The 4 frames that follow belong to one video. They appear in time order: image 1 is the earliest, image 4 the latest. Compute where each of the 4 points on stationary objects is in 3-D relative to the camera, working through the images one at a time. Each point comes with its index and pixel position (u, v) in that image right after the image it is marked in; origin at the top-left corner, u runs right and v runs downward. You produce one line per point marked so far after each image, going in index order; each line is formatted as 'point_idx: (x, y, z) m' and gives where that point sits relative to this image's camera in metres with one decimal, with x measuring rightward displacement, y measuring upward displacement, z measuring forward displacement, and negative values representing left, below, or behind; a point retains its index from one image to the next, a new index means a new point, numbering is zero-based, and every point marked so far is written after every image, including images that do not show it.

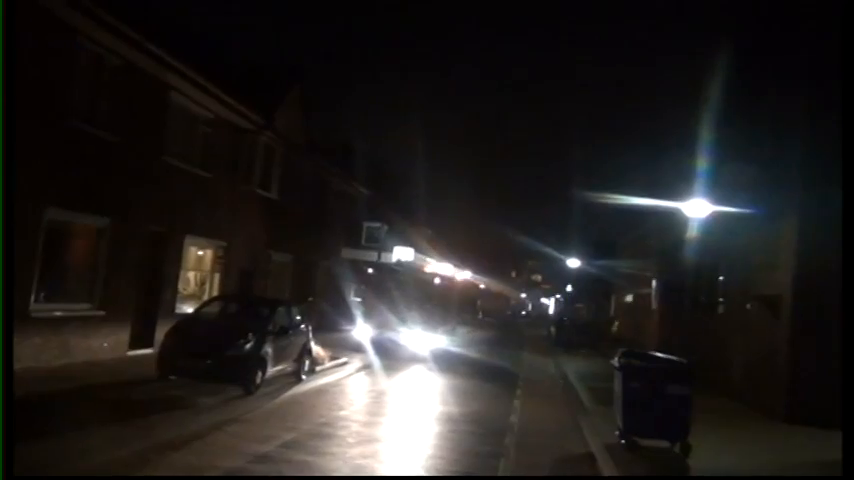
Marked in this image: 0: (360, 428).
0: (-1.1, -2.9, +16.6) m
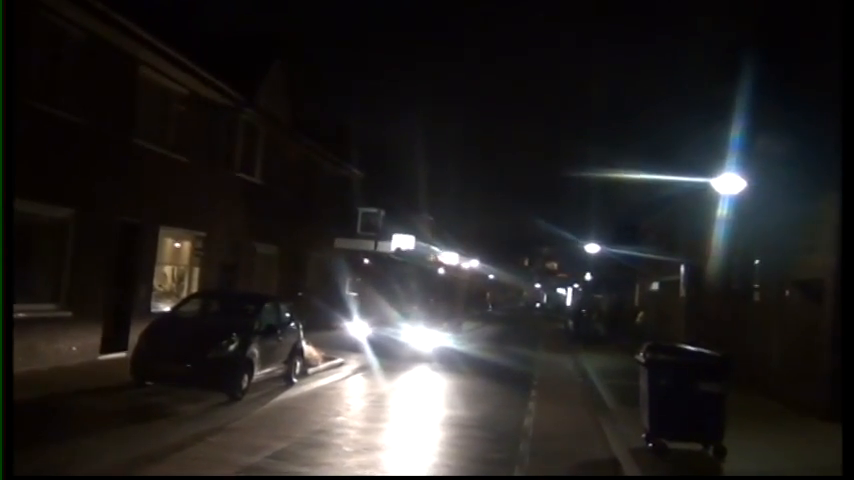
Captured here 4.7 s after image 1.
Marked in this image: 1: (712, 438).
0: (-1.0, -2.8, +14.8) m
1: (+3.6, -2.5, +13.4) m
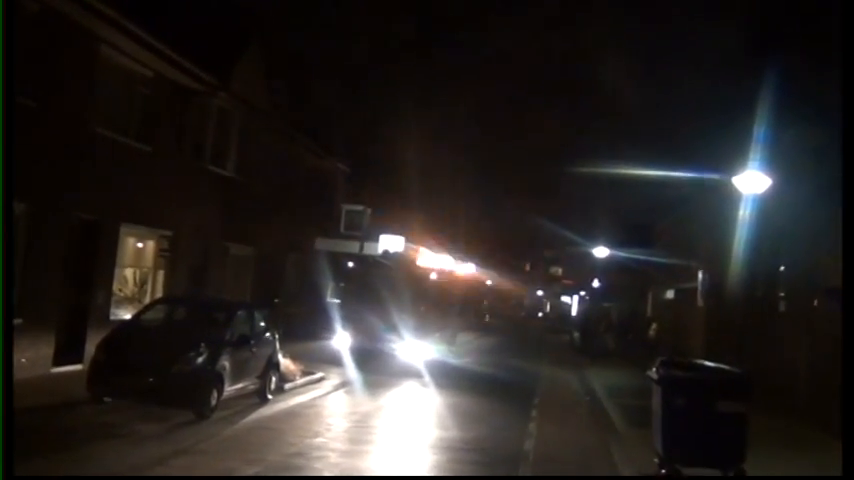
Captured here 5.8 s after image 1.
0: (-1.1, -2.7, +13.1) m
1: (+3.4, -2.5, +11.8) m
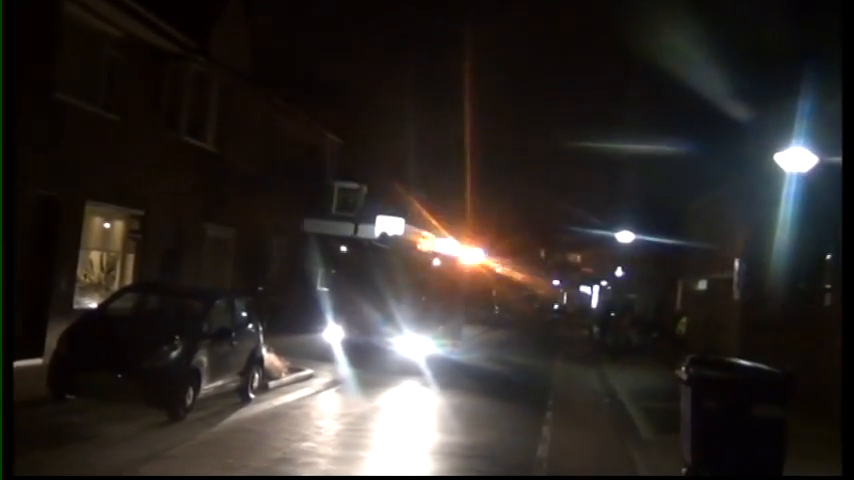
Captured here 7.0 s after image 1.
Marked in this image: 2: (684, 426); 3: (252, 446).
0: (-1.1, -2.5, +11.6) m
1: (+3.5, -2.4, +10.2) m
2: (+2.7, -1.9, +10.9) m
3: (-2.1, -2.5, +12.6) m
